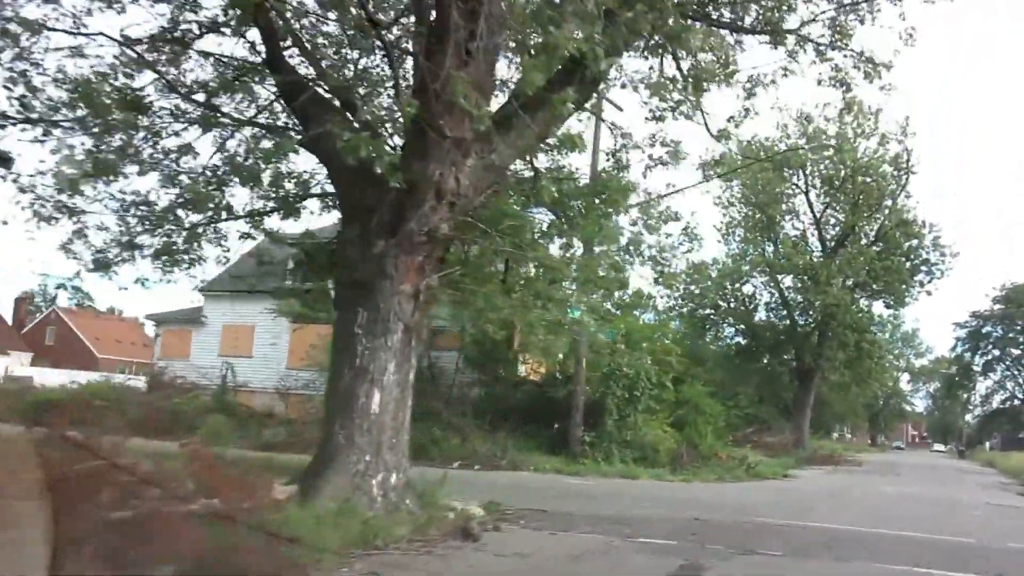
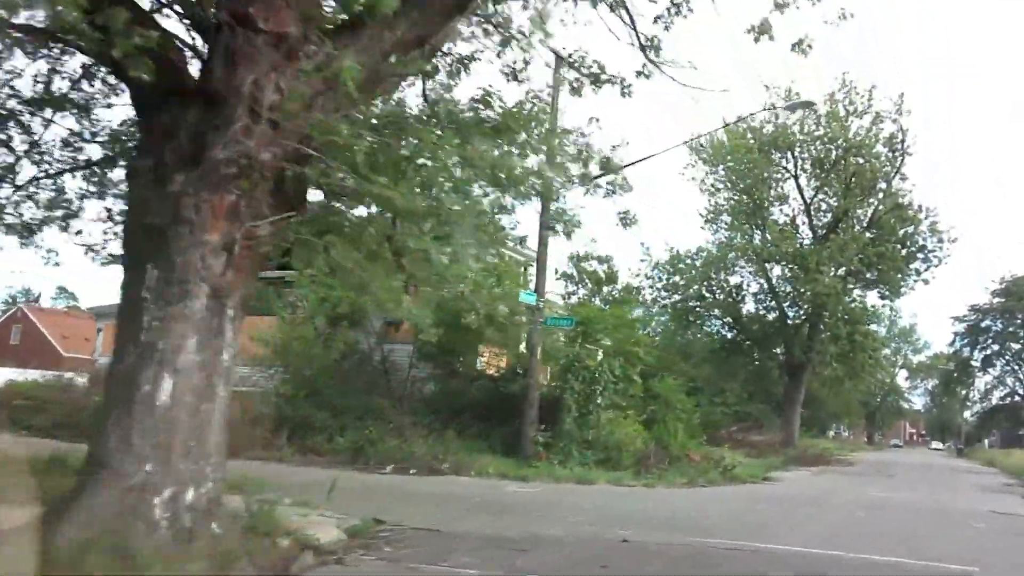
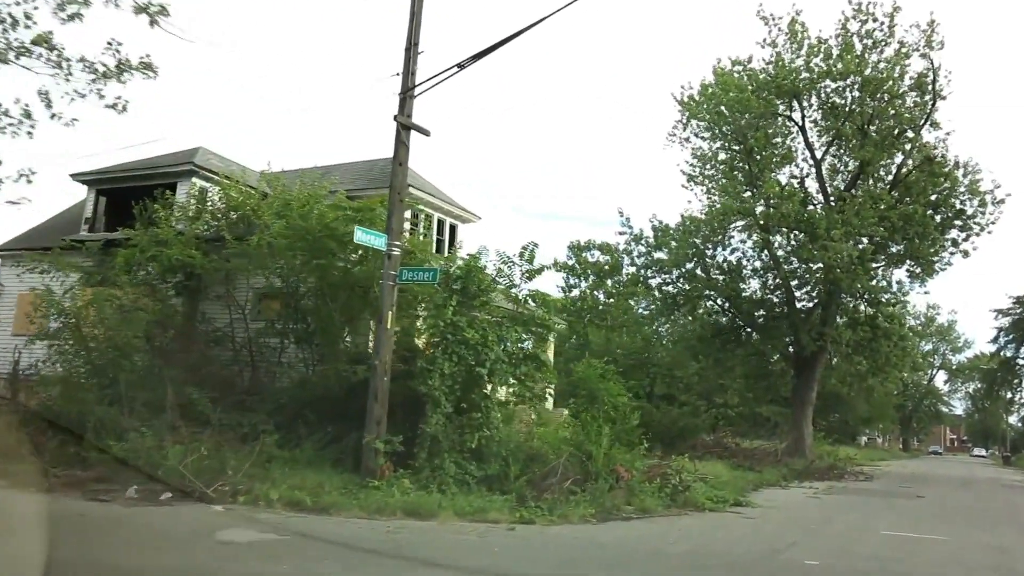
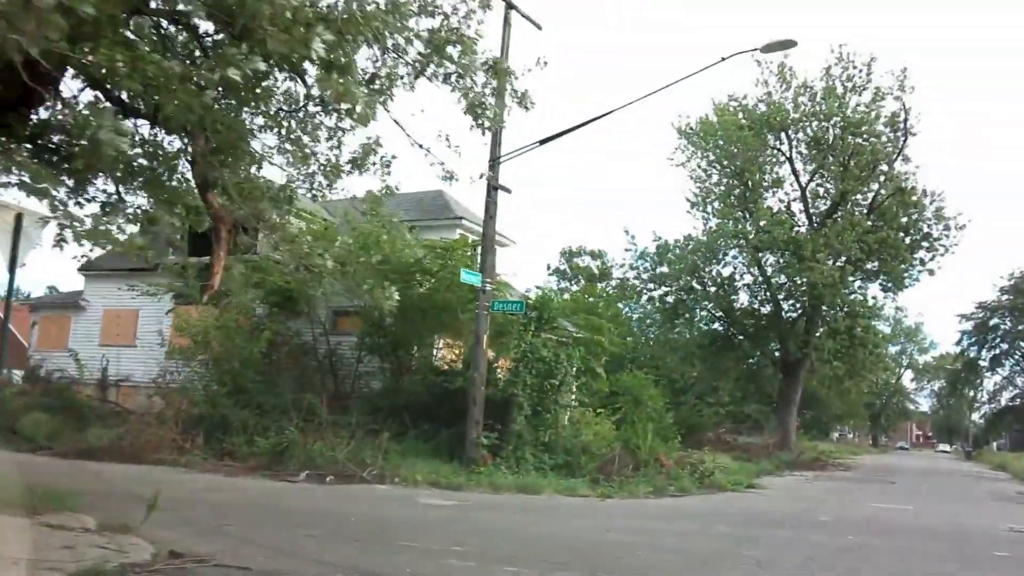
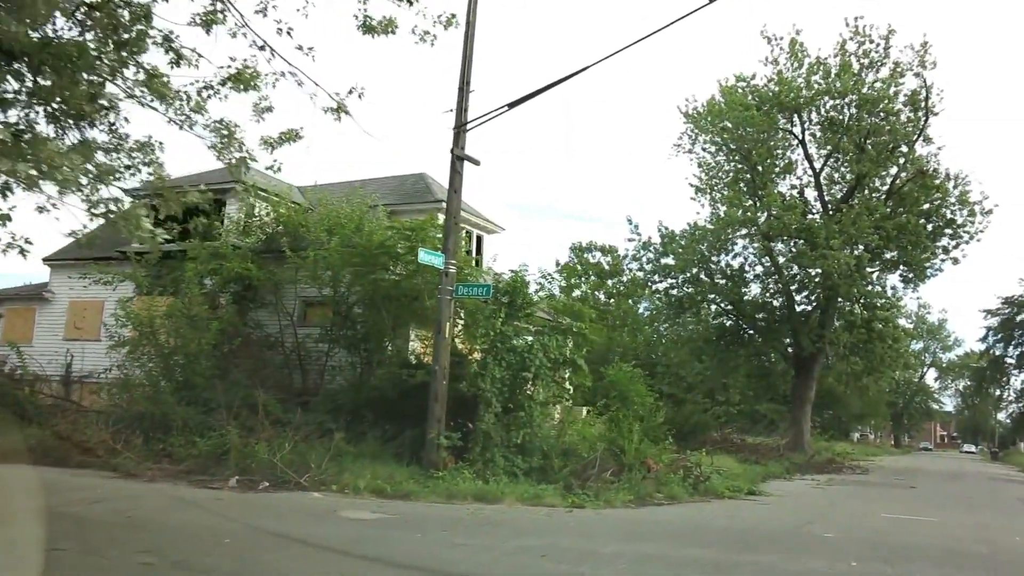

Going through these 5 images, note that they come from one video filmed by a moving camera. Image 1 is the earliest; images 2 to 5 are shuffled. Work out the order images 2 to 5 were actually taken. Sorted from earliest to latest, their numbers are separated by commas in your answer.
2, 4, 5, 3
